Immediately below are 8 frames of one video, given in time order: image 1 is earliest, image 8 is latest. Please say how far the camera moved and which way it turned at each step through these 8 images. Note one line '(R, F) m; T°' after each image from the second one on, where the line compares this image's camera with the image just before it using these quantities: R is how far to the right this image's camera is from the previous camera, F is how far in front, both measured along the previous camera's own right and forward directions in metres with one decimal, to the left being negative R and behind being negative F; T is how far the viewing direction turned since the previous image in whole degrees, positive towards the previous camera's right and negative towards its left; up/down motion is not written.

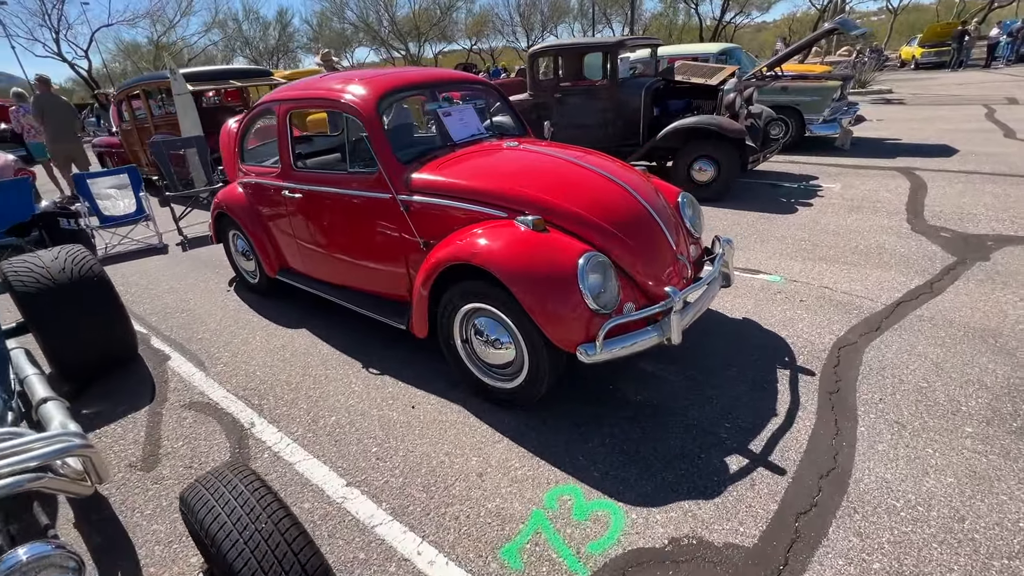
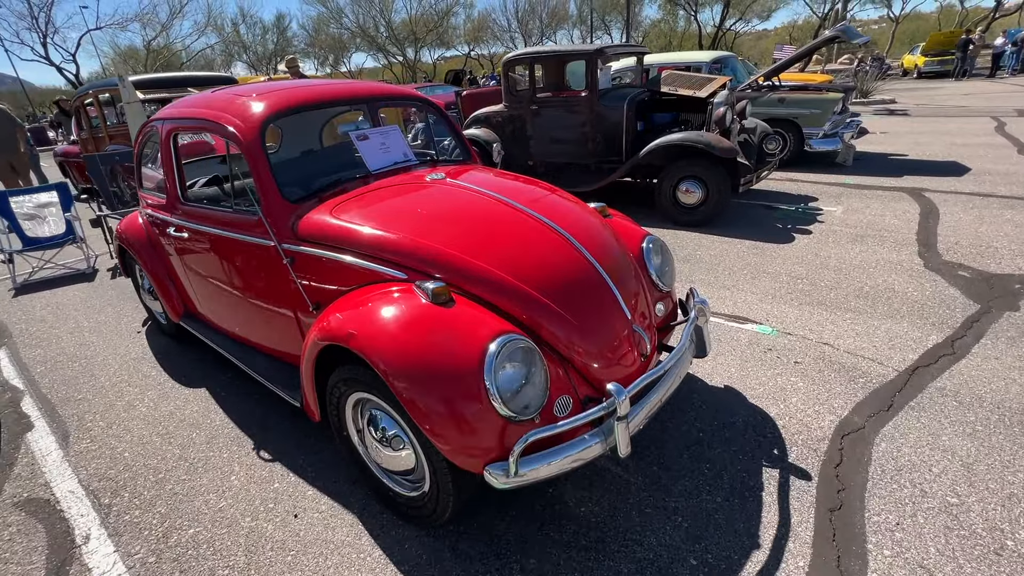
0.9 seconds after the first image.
(+0.4, +0.6) m; 0°
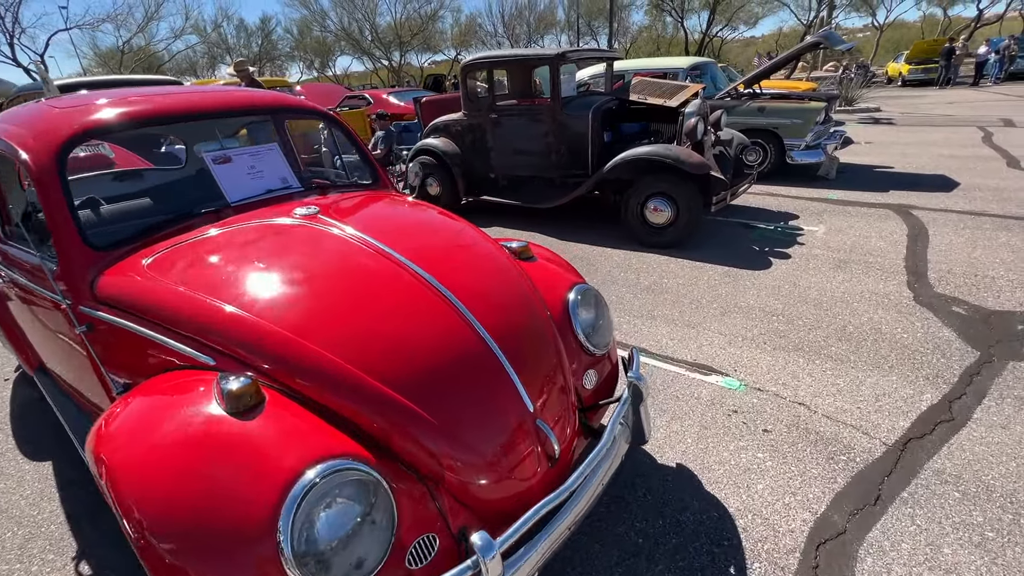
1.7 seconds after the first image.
(+0.4, +0.6) m; +1°
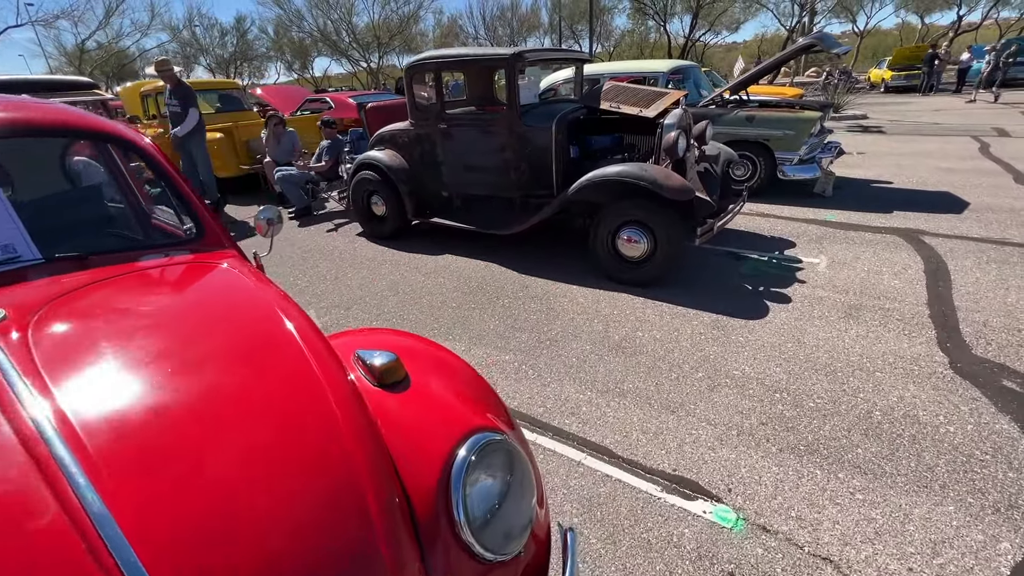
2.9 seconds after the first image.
(+0.4, +0.9) m; +2°
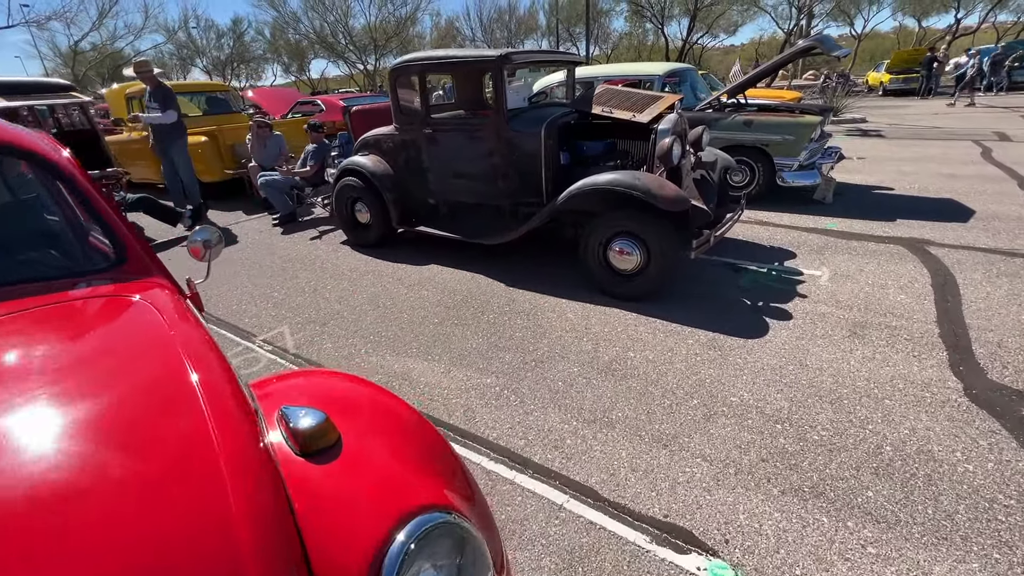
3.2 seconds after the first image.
(+0.1, +0.2) m; 0°
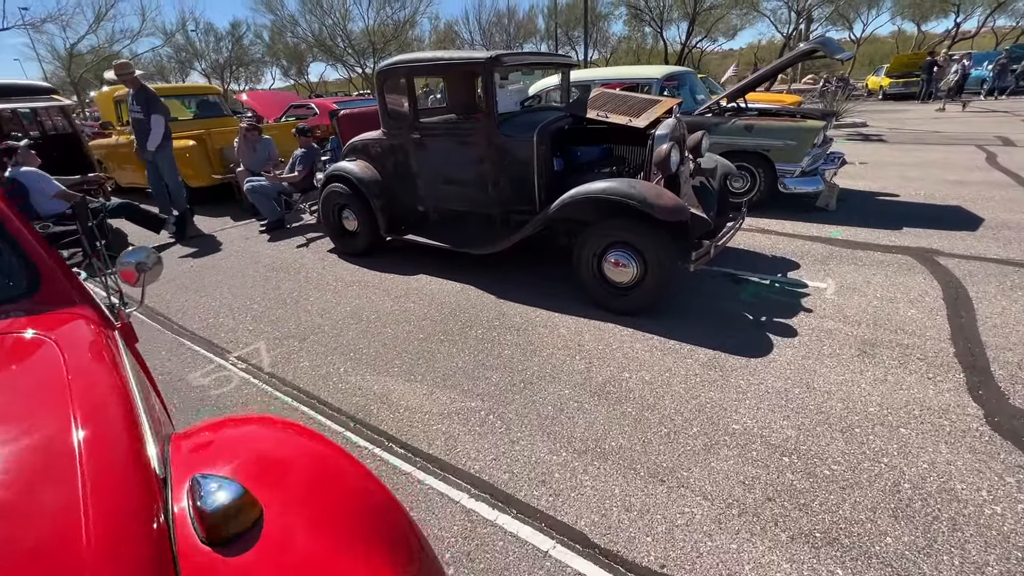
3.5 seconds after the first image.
(+0.1, +0.2) m; 0°
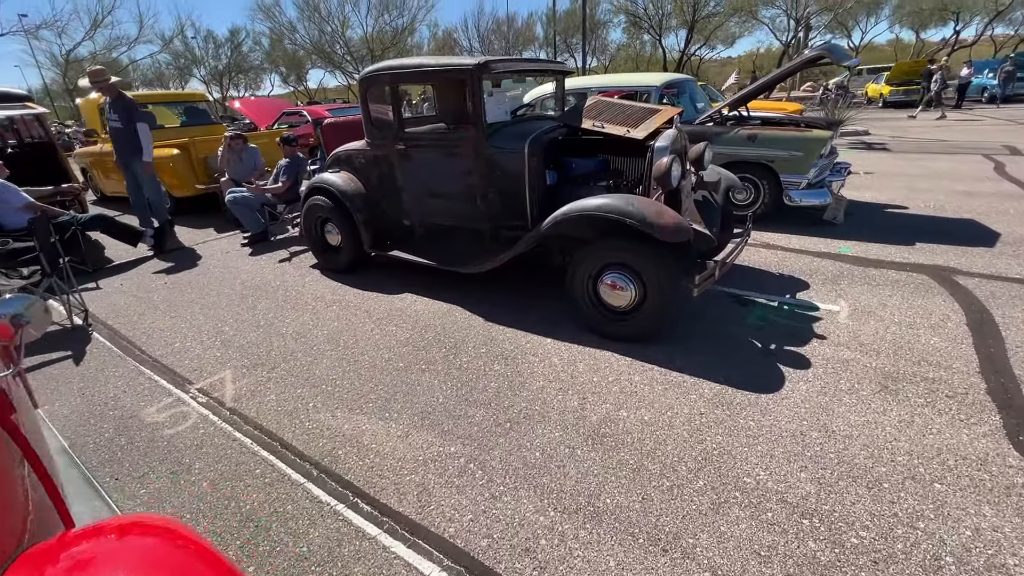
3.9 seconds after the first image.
(+0.1, +0.3) m; 0°
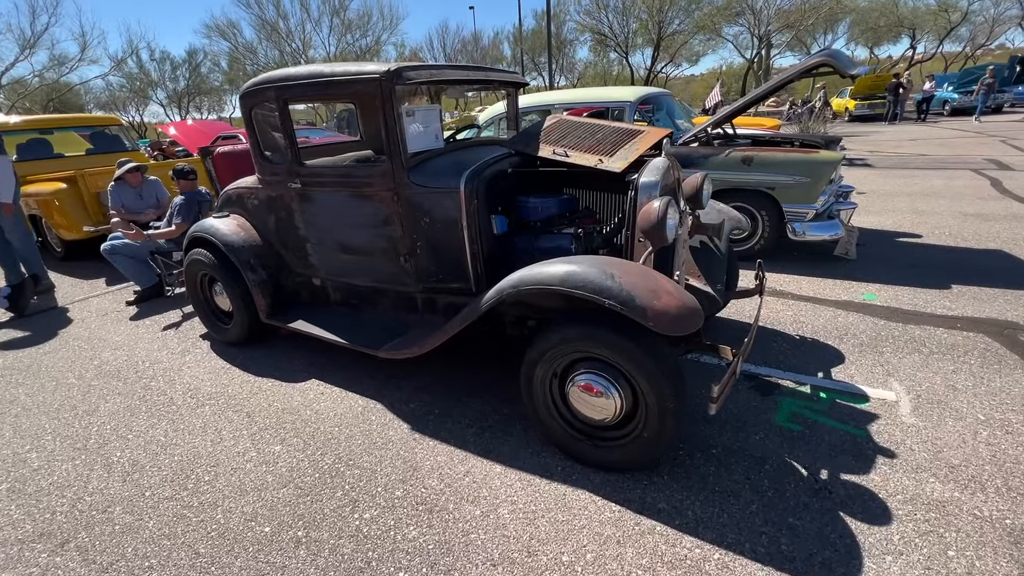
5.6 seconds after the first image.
(+0.3, +1.2) m; +3°
